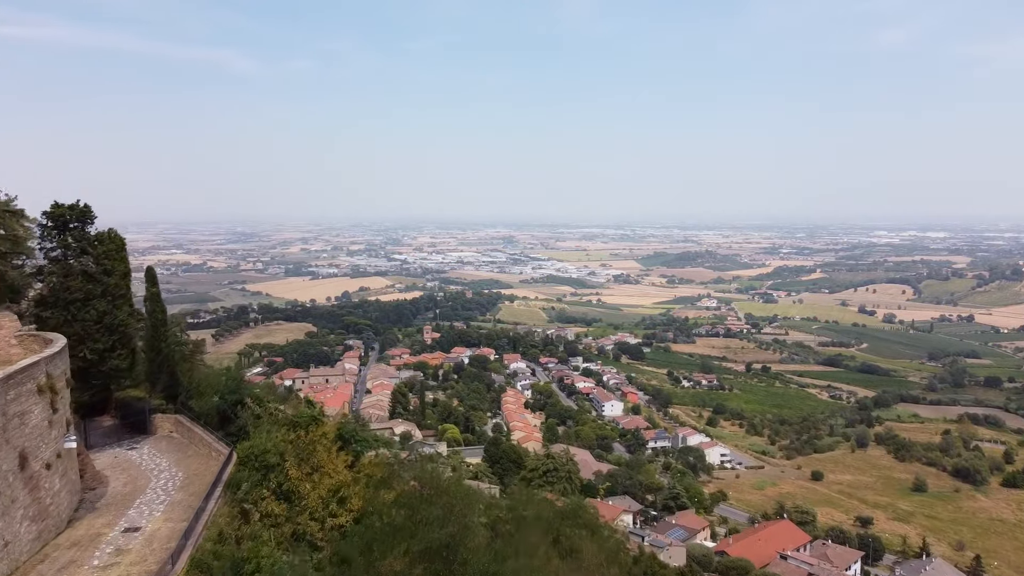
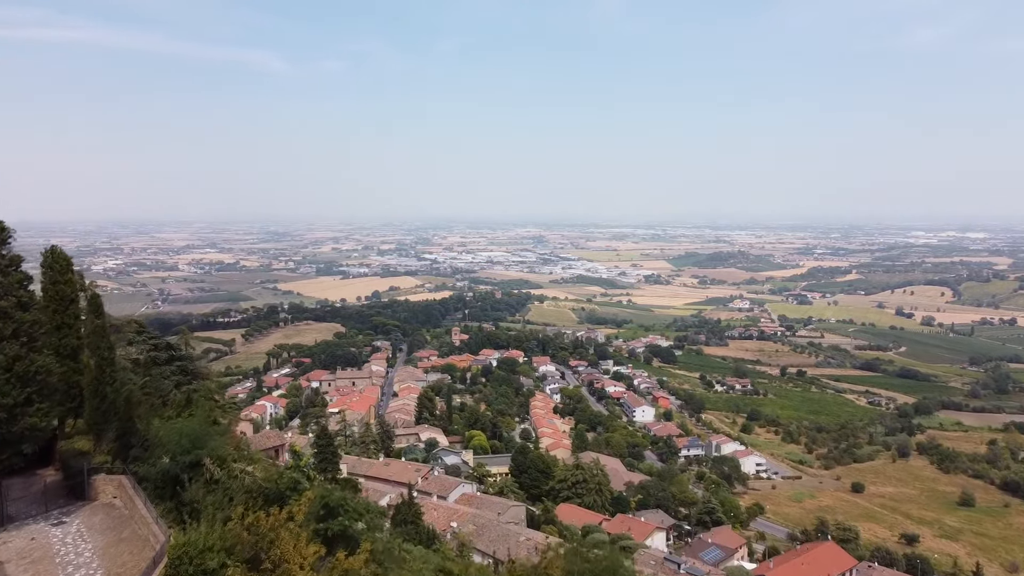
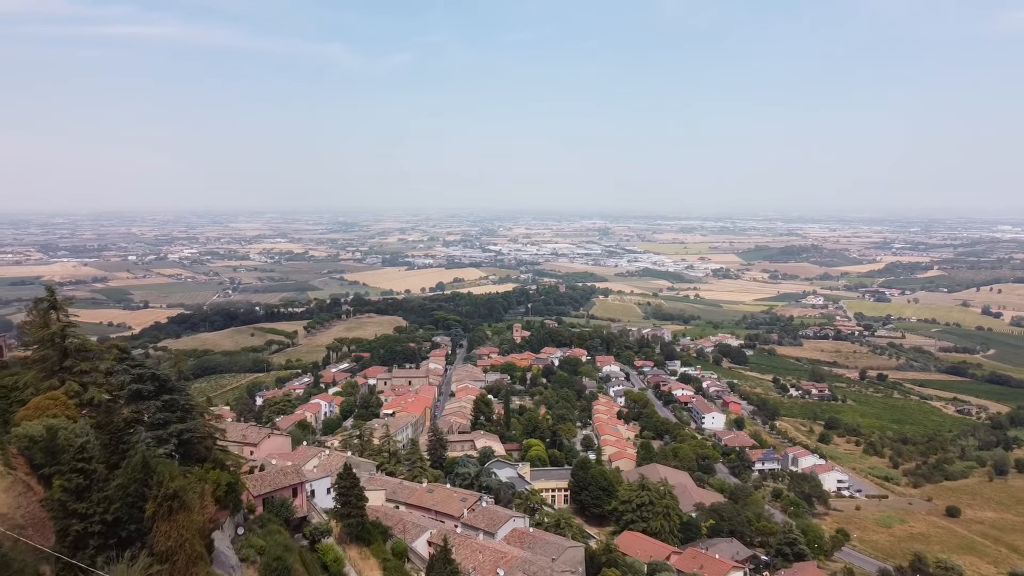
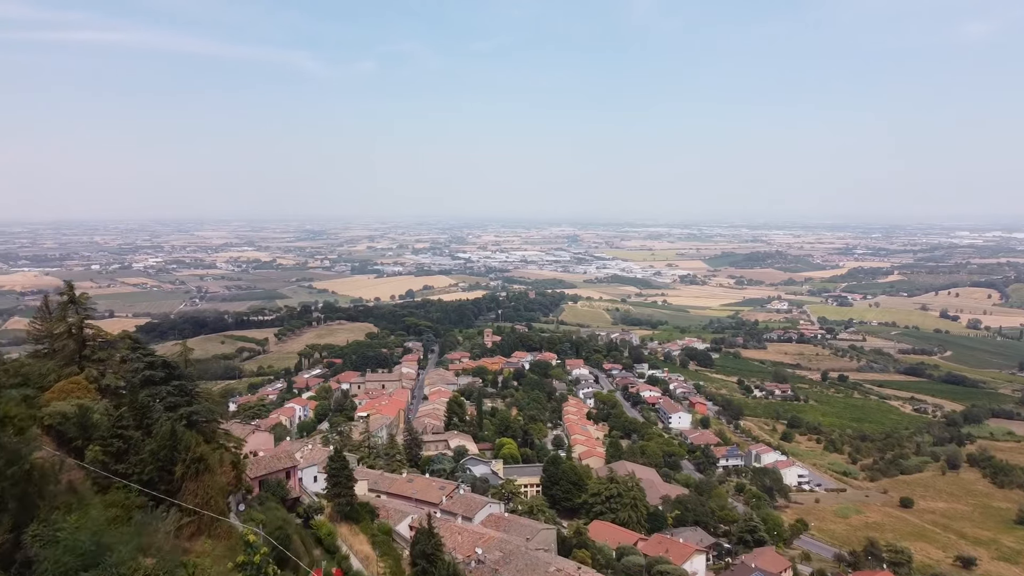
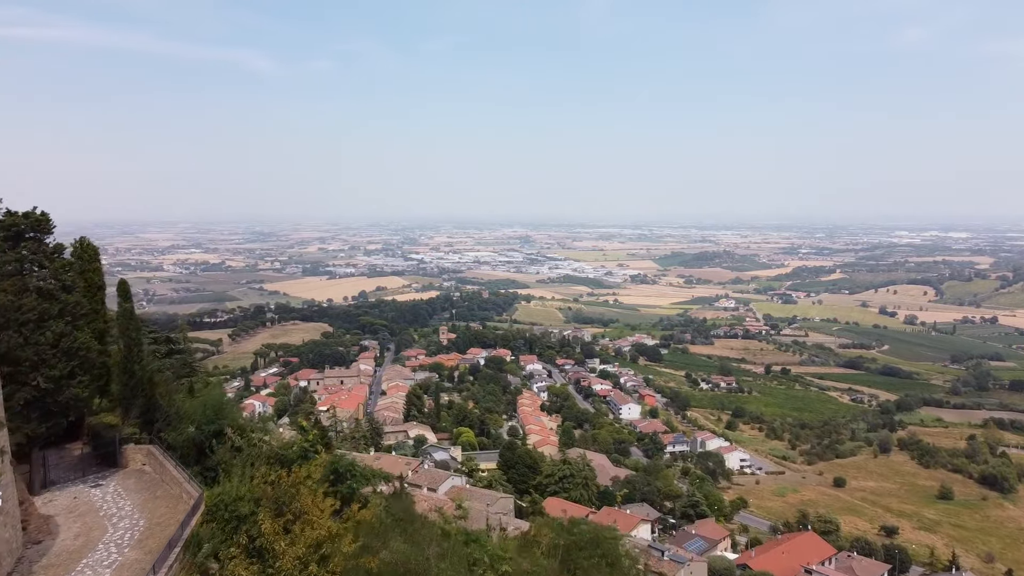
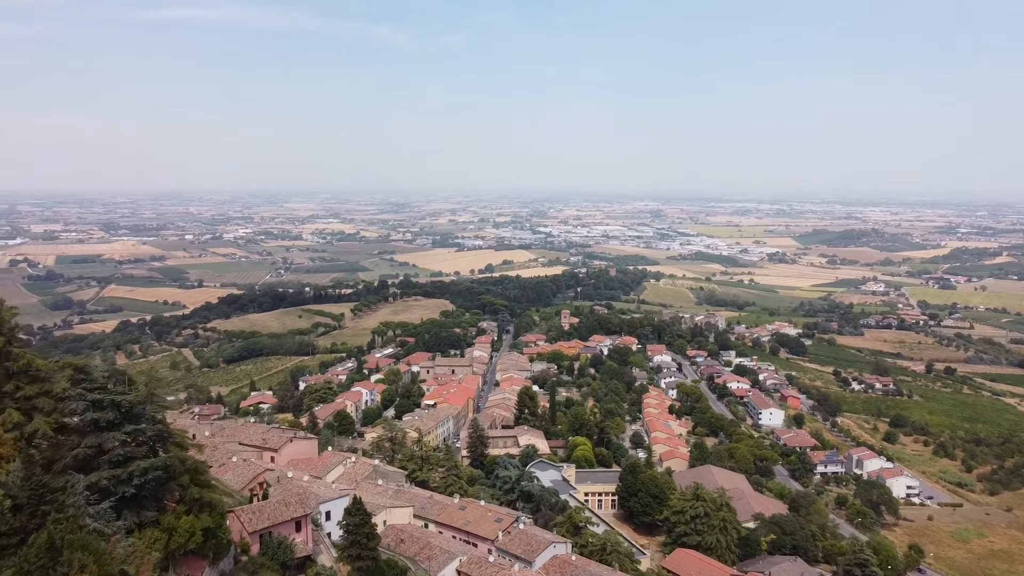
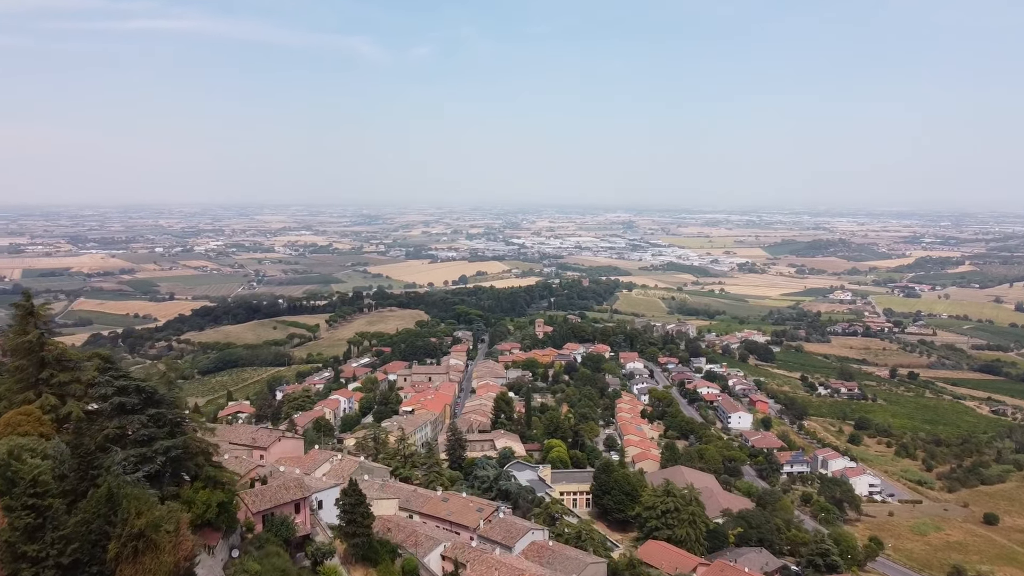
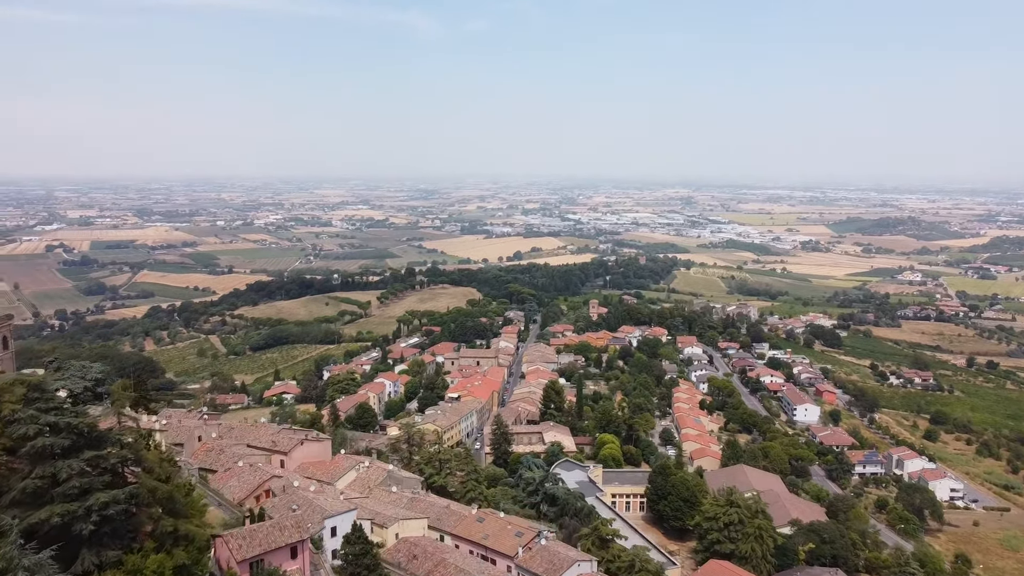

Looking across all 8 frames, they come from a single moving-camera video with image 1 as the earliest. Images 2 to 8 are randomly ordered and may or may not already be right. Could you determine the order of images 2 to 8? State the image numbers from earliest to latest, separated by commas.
5, 2, 4, 3, 7, 6, 8
